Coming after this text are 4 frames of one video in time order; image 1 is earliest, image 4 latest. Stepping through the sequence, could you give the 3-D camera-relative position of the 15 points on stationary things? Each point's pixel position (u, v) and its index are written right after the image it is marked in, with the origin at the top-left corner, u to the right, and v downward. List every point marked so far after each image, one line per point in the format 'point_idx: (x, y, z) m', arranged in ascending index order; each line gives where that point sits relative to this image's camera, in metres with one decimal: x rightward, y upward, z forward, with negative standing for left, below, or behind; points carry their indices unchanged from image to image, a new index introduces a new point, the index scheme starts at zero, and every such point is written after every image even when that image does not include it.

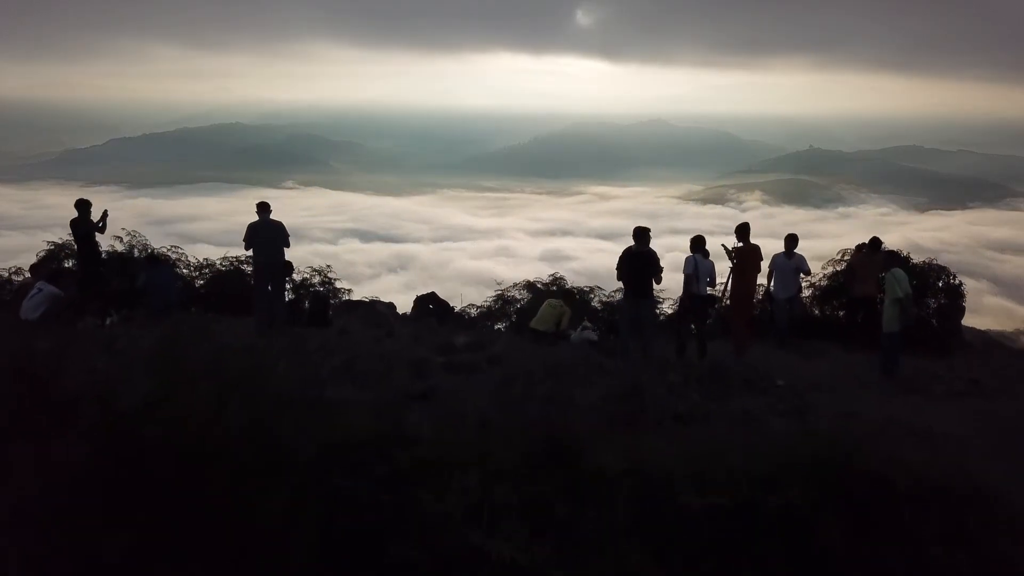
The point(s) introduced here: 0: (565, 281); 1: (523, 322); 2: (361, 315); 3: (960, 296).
0: (+1.3, +0.1, +17.8) m
1: (+0.2, -0.7, +14.8) m
2: (-3.1, -0.6, +14.7) m
3: (+8.7, -0.1, +13.9) m
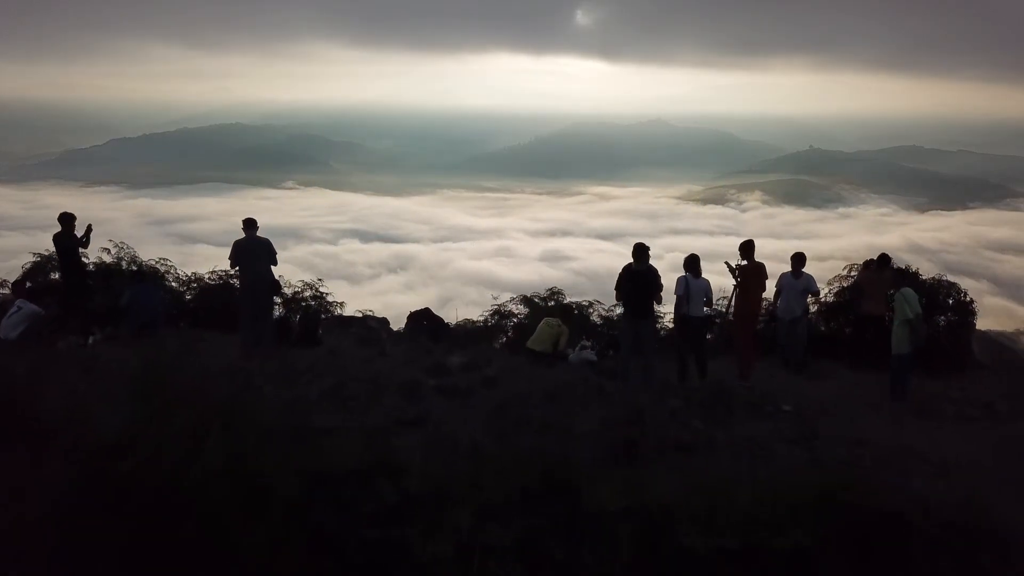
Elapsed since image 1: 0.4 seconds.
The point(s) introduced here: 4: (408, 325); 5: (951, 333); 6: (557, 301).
0: (+1.2, -0.2, +17.4) m
1: (+0.1, -1.0, +14.4) m
2: (-3.2, -0.9, +14.2) m
3: (+8.6, -0.5, +13.4) m
4: (-2.2, -0.8, +15.1) m
5: (+8.0, -0.8, +12.9) m
6: (+1.1, -0.3, +17.0) m
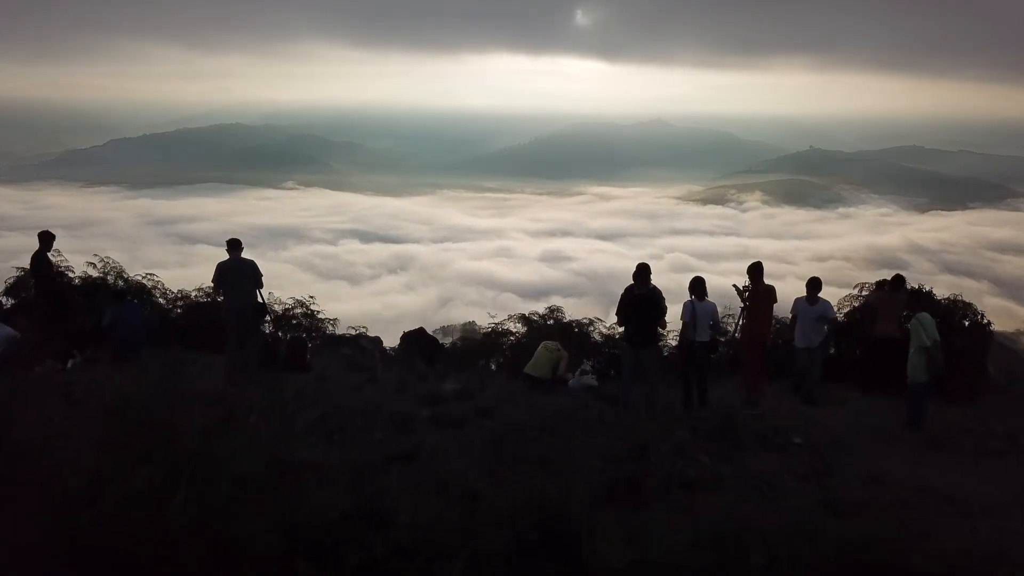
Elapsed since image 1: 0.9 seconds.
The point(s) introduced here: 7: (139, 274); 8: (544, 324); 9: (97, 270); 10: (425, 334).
0: (+1.2, -0.6, +16.8) m
1: (+0.1, -1.4, +13.8) m
2: (-3.2, -1.3, +13.7) m
3: (+8.6, -0.9, +12.9) m
4: (-2.2, -1.2, +14.6) m
5: (+7.9, -1.2, +12.4) m
6: (+1.0, -0.7, +16.4) m
7: (-9.6, +0.4, +18.5) m
8: (+0.7, -0.8, +16.1) m
9: (-10.5, +0.5, +18.1) m
10: (-1.8, -0.9, +15.1) m
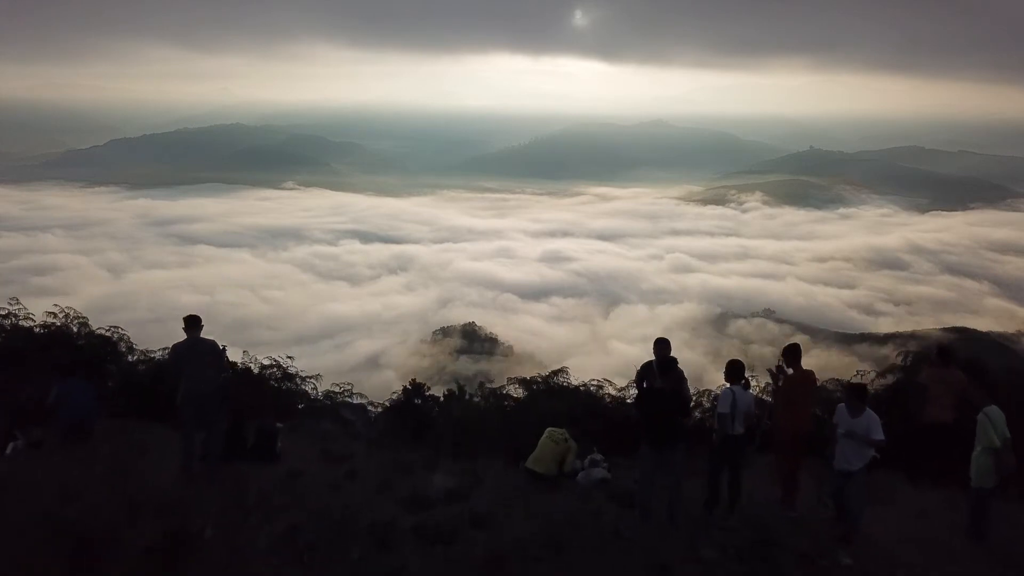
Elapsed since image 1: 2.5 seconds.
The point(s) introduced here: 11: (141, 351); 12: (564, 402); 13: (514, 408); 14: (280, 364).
0: (+1.2, -1.8, +15.2) m
1: (+0.1, -2.6, +12.2) m
2: (-3.2, -2.5, +12.1) m
3: (+8.6, -2.1, +11.3) m
4: (-2.2, -2.4, +13.0) m
5: (+7.9, -2.4, +10.8) m
6: (+1.0, -1.9, +14.8) m
7: (-9.6, -0.9, +16.9) m
8: (+0.7, -2.0, +14.5) m
9: (-10.5, -0.7, +16.5) m
10: (-1.8, -2.1, +13.5) m
11: (-8.2, -1.3, +15.9) m
12: (+1.0, -2.2, +13.5) m
13: (+0.1, -2.3, +13.6) m
14: (-4.9, -1.6, +15.2) m
